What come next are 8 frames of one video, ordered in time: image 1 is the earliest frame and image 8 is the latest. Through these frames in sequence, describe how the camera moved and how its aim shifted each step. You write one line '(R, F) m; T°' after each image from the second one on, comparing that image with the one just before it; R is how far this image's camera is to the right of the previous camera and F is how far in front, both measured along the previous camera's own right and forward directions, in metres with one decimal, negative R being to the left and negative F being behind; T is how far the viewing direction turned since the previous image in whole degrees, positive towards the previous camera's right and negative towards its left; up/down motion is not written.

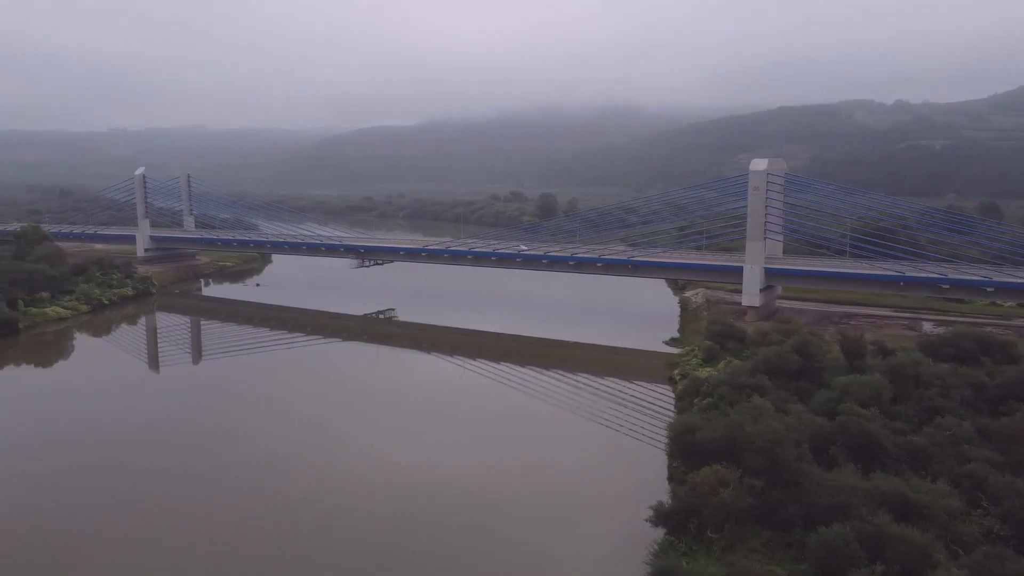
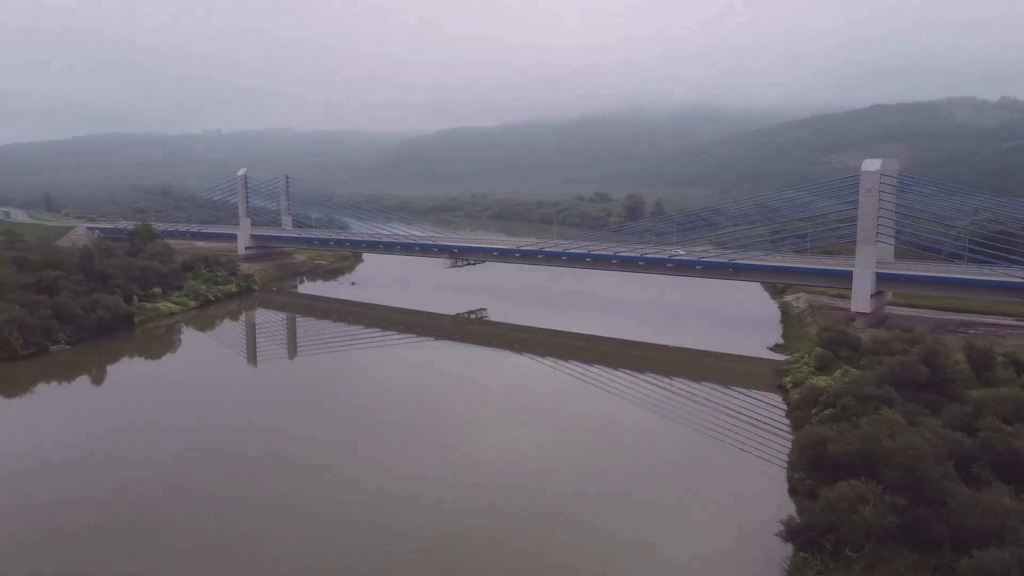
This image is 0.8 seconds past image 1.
(-0.7, +0.1) m; -5°
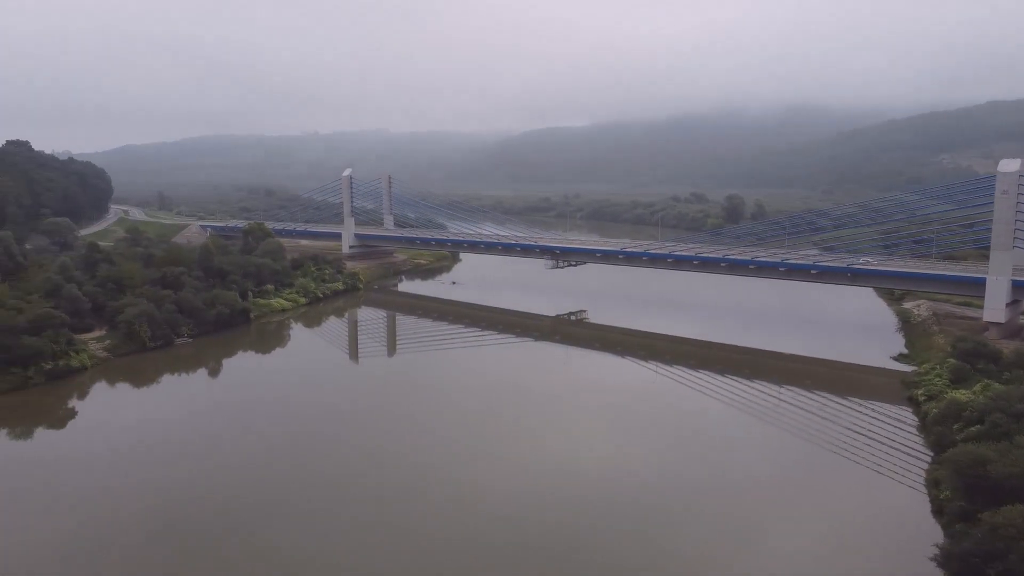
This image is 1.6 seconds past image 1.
(-0.7, +0.1) m; -6°
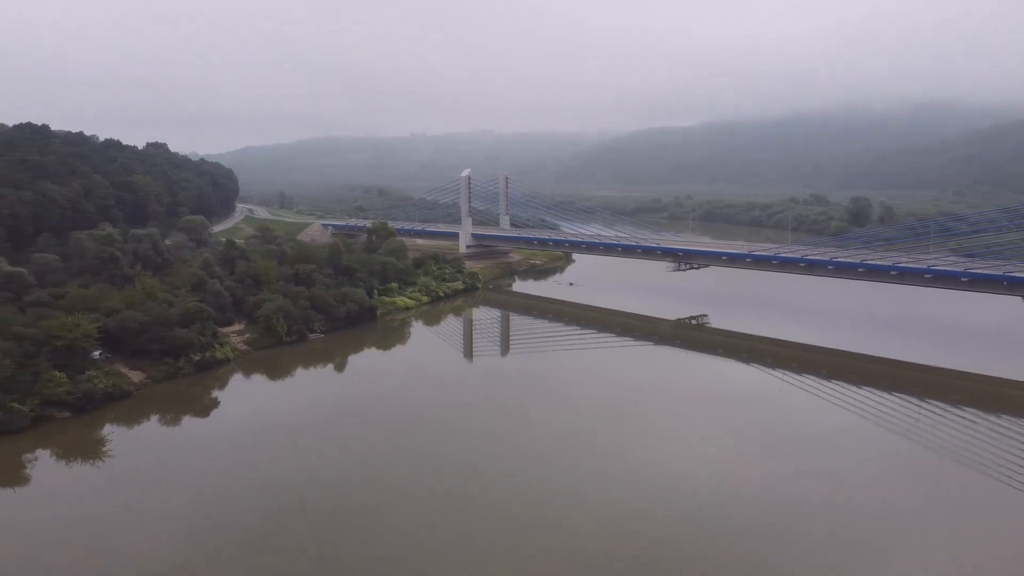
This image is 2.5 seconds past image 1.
(-0.8, +0.2) m; -7°
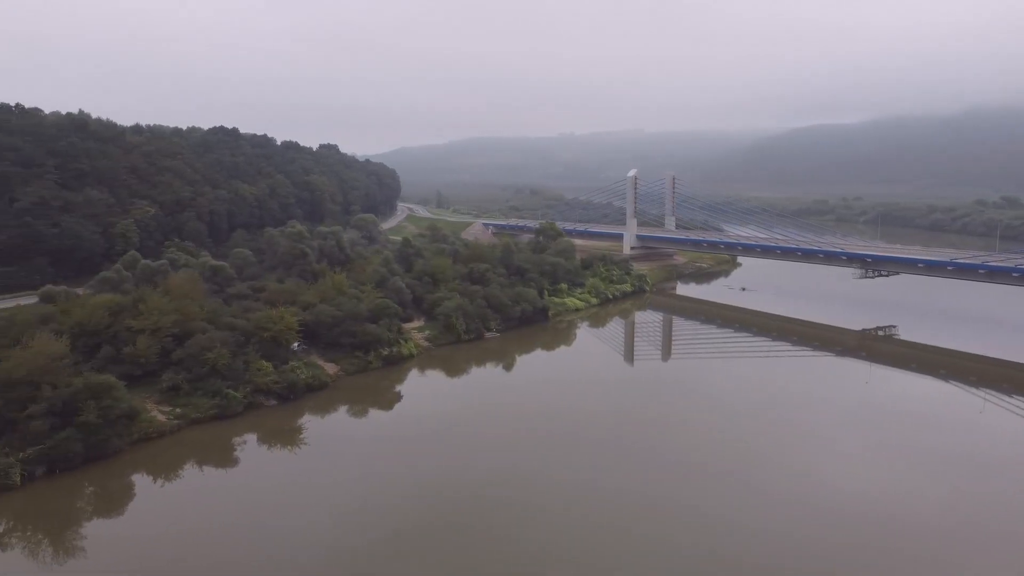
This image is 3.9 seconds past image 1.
(-1.2, +0.3) m; -10°
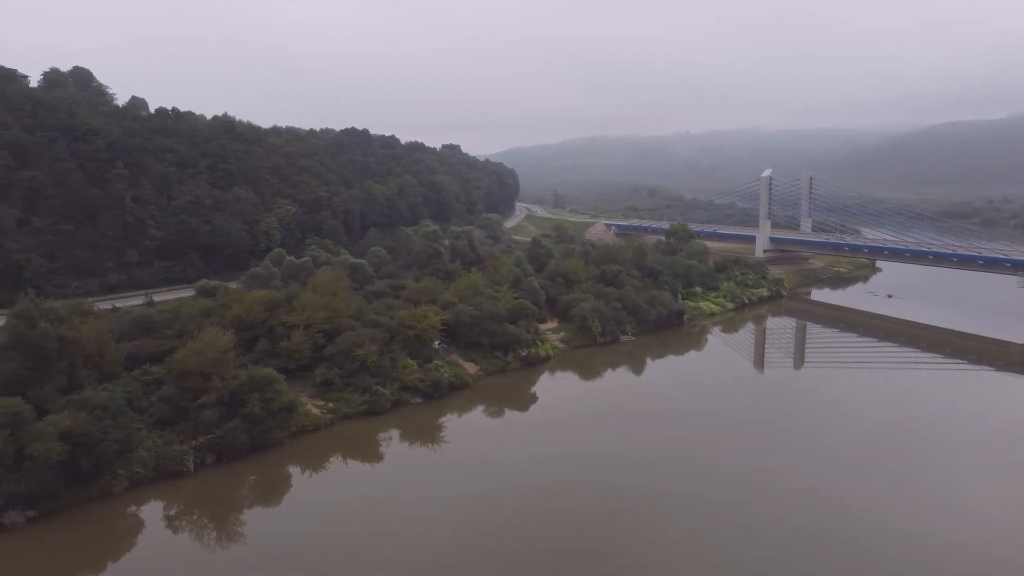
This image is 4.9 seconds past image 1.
(-1.0, +0.2) m; -8°
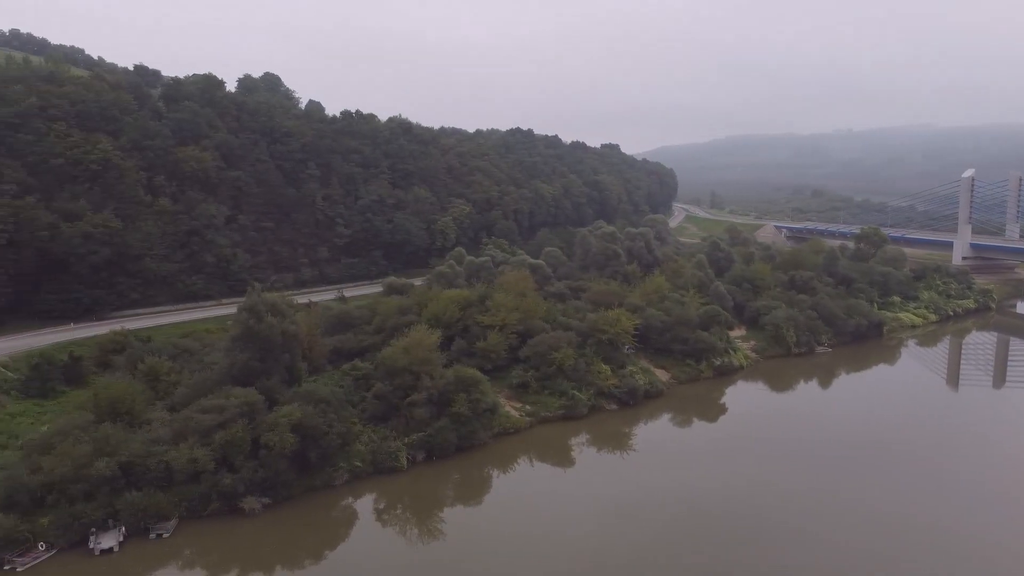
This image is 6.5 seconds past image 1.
(-1.5, +0.3) m; -10°
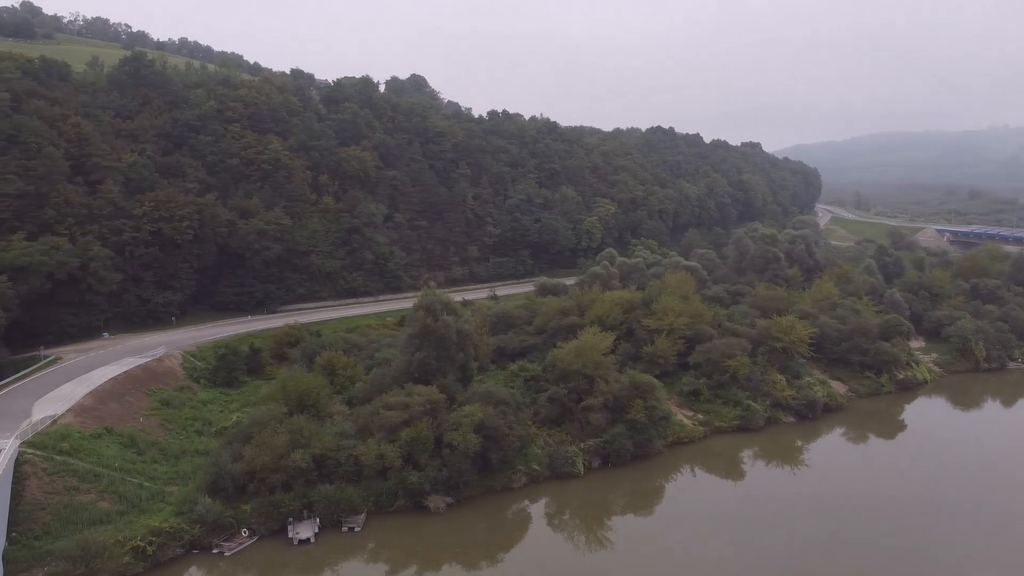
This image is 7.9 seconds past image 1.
(-1.2, +0.3) m; -8°
